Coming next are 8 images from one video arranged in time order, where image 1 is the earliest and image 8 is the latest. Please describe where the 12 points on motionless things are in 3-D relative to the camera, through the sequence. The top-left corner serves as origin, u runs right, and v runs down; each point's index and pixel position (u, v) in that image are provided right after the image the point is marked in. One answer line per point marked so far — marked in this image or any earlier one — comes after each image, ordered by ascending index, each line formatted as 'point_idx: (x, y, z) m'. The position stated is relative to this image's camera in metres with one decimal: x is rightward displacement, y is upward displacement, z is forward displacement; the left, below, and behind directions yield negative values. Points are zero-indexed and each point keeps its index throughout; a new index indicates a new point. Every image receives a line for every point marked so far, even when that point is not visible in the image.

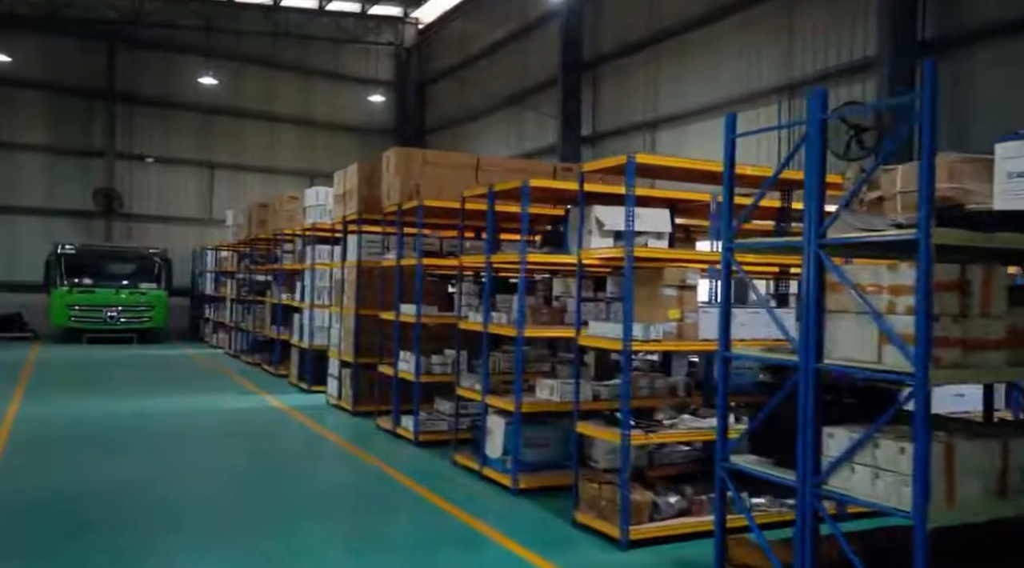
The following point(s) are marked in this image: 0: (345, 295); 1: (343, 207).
0: (-2.1, -0.1, +11.4) m
1: (-2.1, +1.0, +11.5) m
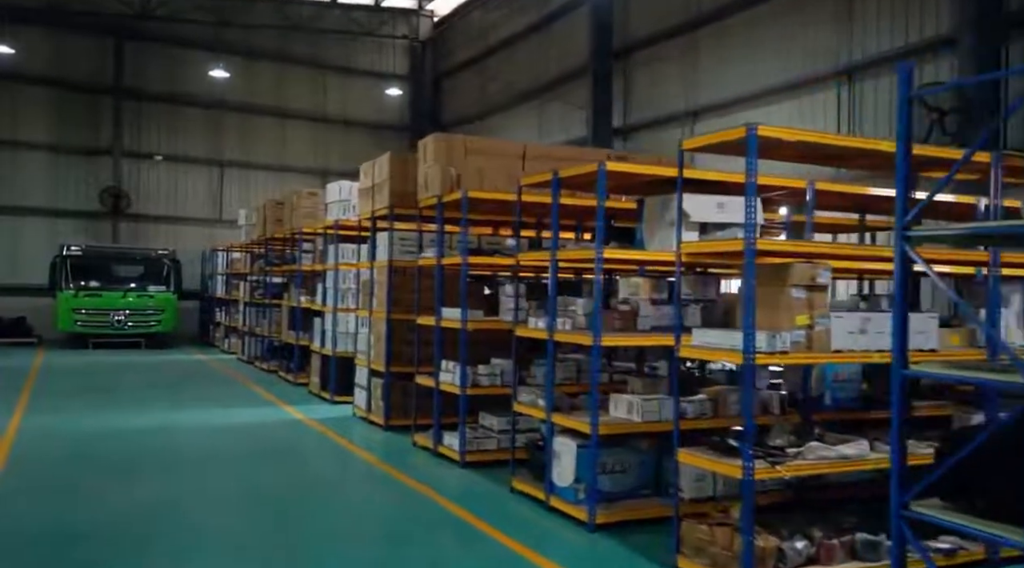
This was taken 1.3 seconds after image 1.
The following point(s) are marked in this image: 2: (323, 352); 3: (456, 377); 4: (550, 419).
0: (-1.6, -0.2, +10.4) m
1: (-1.6, +0.9, +10.5) m
2: (-2.5, -0.9, +12.2) m
3: (-0.5, -0.8, +8.2) m
4: (+0.3, -1.0, +6.5) m
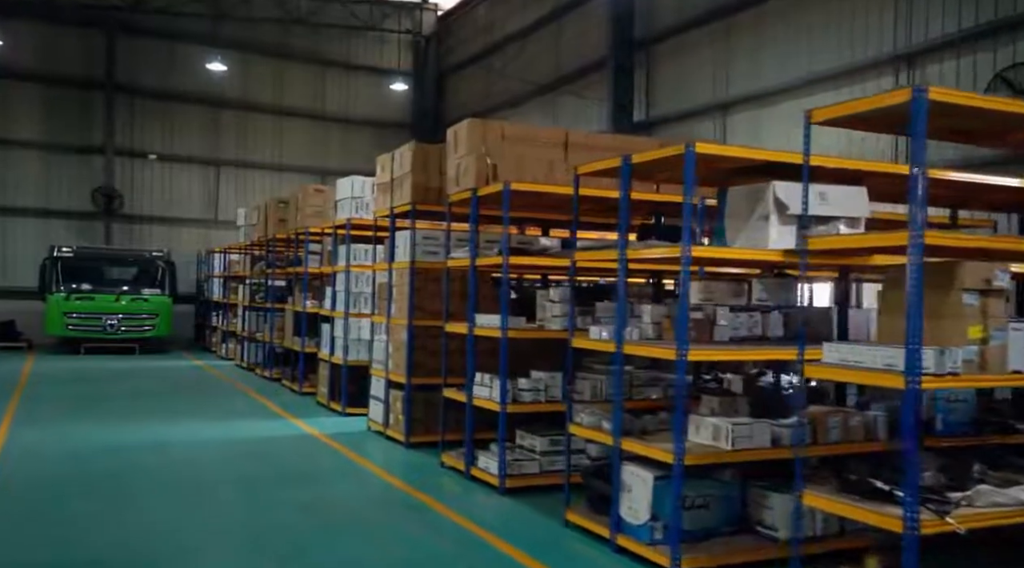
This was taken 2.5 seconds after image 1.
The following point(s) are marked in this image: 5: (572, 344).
0: (-1.2, -0.2, +9.5) m
1: (-1.3, +0.9, +9.5) m
2: (-2.2, -0.9, +11.3) m
3: (-0.1, -0.9, +7.3) m
4: (+0.6, -1.0, +5.6) m
5: (+0.4, -0.4, +6.2) m
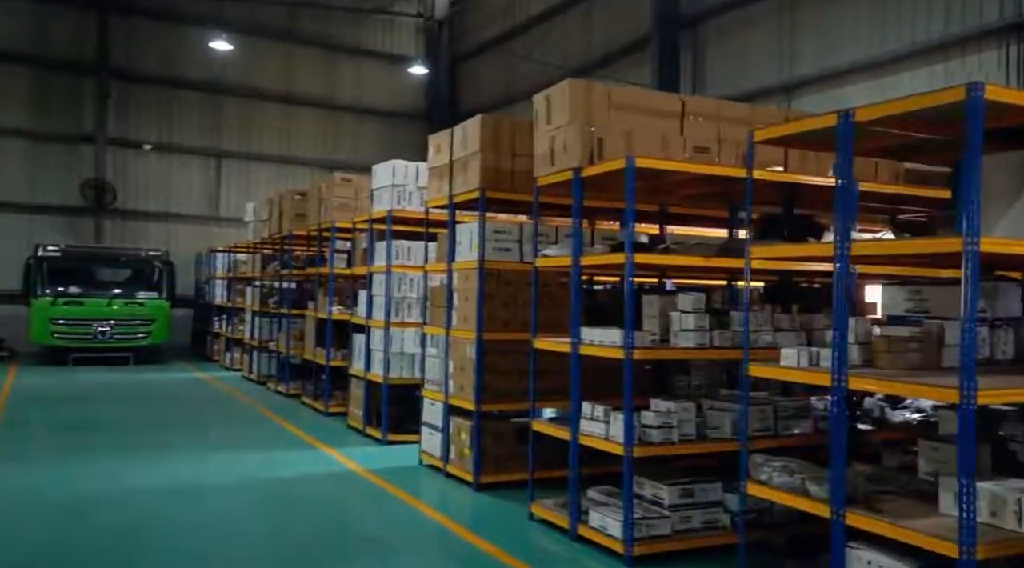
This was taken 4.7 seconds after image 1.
0: (-0.5, -0.2, +7.8) m
1: (-0.5, +0.9, +7.9) m
2: (-1.5, -1.0, +9.6) m
3: (+0.6, -0.9, +5.6) m
4: (+1.4, -1.0, +4.0) m
5: (+1.2, -0.4, +4.6) m
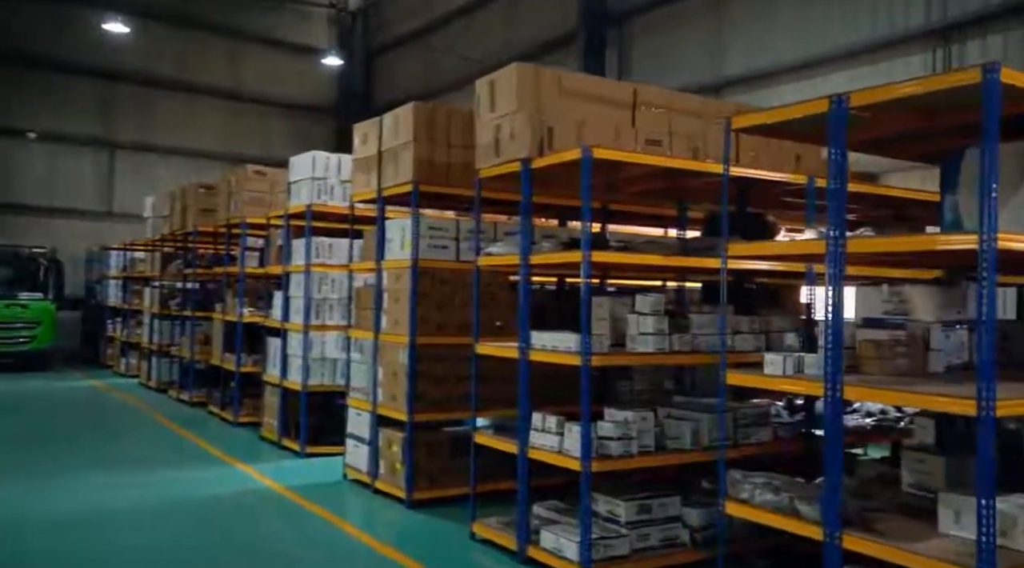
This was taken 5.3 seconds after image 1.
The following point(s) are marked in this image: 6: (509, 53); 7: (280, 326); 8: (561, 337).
0: (-1.0, -0.2, +7.3) m
1: (-1.1, +0.9, +7.3) m
2: (-2.2, -1.0, +8.9) m
3: (+0.3, -0.9, +5.2) m
4: (+1.3, -1.0, +3.6) m
5: (+1.0, -0.4, +4.2) m
6: (-0.1, +3.9, +15.6) m
7: (-2.3, -0.4, +9.2) m
8: (+0.3, -0.3, +5.4) m
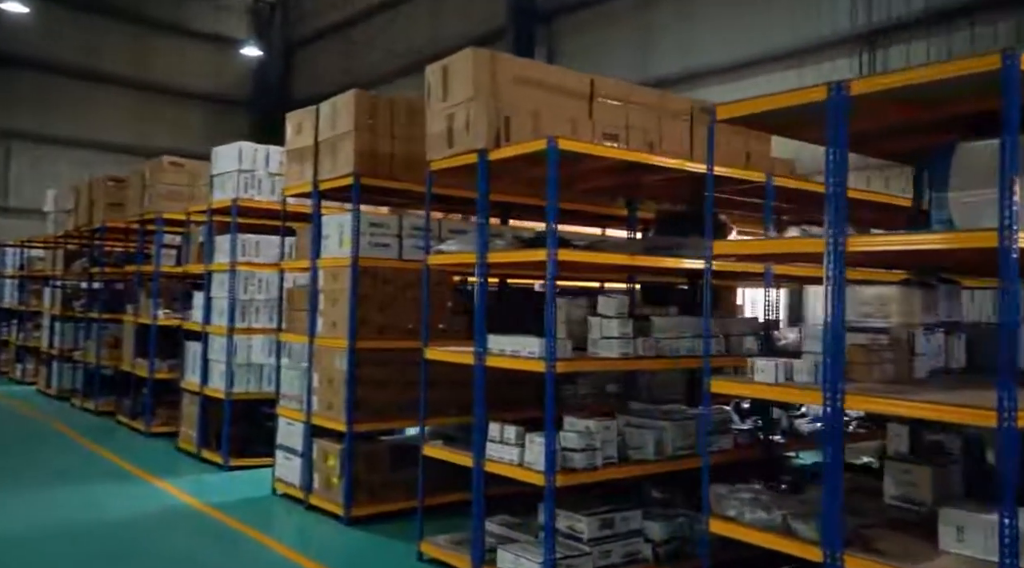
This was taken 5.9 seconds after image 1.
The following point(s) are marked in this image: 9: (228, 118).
0: (-1.5, -0.2, +6.8) m
1: (-1.5, +0.9, +6.8) m
2: (-2.8, -1.0, +8.3) m
3: (+0.1, -0.9, +4.9) m
4: (+1.2, -1.0, +3.4) m
5: (+0.8, -0.4, +3.9) m
6: (-1.3, +3.9, +15.2) m
7: (-2.9, -0.4, +8.6) m
8: (0.0, -0.3, +5.1) m
9: (-6.0, +3.6, +19.7) m
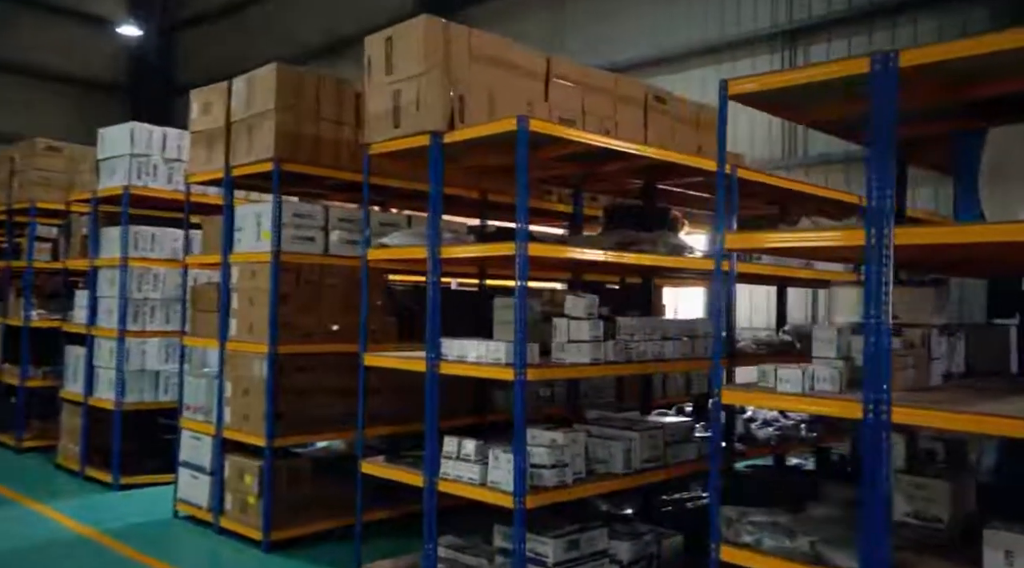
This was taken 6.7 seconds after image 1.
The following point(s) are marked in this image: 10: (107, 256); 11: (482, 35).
0: (-1.9, -0.2, +6.0) m
1: (-1.9, +0.9, +6.1) m
2: (-3.4, -1.0, +7.4) m
3: (-0.1, -0.9, +4.3) m
4: (+1.2, -1.0, +3.0) m
5: (+0.8, -0.4, +3.5) m
6: (-2.8, +3.9, +14.4) m
7: (-3.6, -0.4, +7.7) m
8: (-0.2, -0.3, +4.5) m
9: (-8.1, +3.6, +18.2) m
10: (-3.2, +0.2, +7.3) m
11: (-0.2, +1.3, +5.0) m
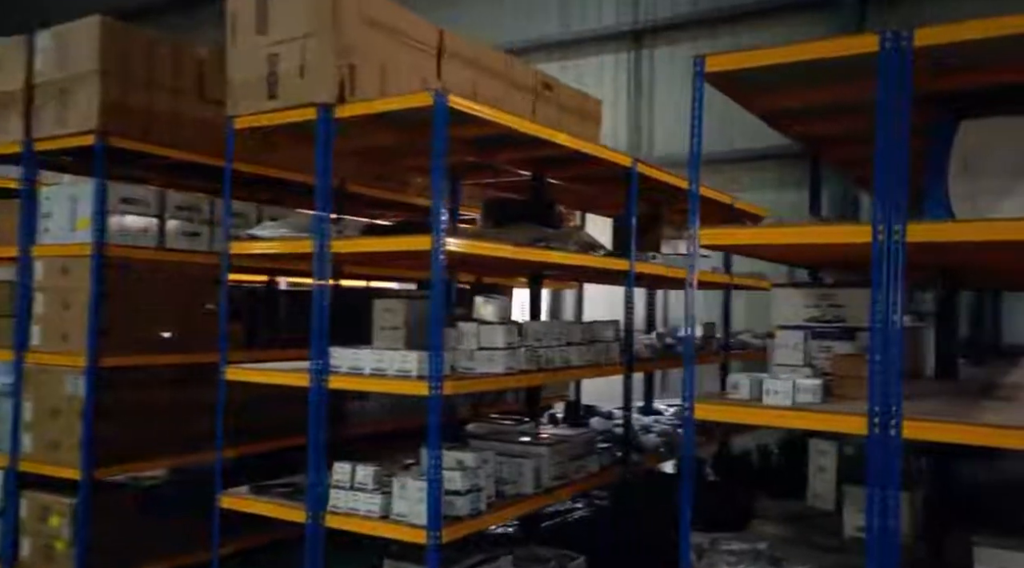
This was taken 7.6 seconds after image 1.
0: (-2.6, -0.2, +4.9) m
1: (-2.6, +0.9, +5.0) m
2: (-4.4, -1.0, +5.9) m
3: (-0.4, -0.9, +3.7) m
4: (+1.1, -1.0, +2.7) m
5: (+0.6, -0.4, +3.1) m
6: (-5.5, +3.9, +12.8) m
7: (-4.6, -0.4, +6.1) m
8: (-0.6, -0.3, +3.9) m
9: (-11.6, +3.6, +15.3) m
10: (-4.2, +0.2, +5.8) m
11: (-0.7, +1.3, +4.3) m
